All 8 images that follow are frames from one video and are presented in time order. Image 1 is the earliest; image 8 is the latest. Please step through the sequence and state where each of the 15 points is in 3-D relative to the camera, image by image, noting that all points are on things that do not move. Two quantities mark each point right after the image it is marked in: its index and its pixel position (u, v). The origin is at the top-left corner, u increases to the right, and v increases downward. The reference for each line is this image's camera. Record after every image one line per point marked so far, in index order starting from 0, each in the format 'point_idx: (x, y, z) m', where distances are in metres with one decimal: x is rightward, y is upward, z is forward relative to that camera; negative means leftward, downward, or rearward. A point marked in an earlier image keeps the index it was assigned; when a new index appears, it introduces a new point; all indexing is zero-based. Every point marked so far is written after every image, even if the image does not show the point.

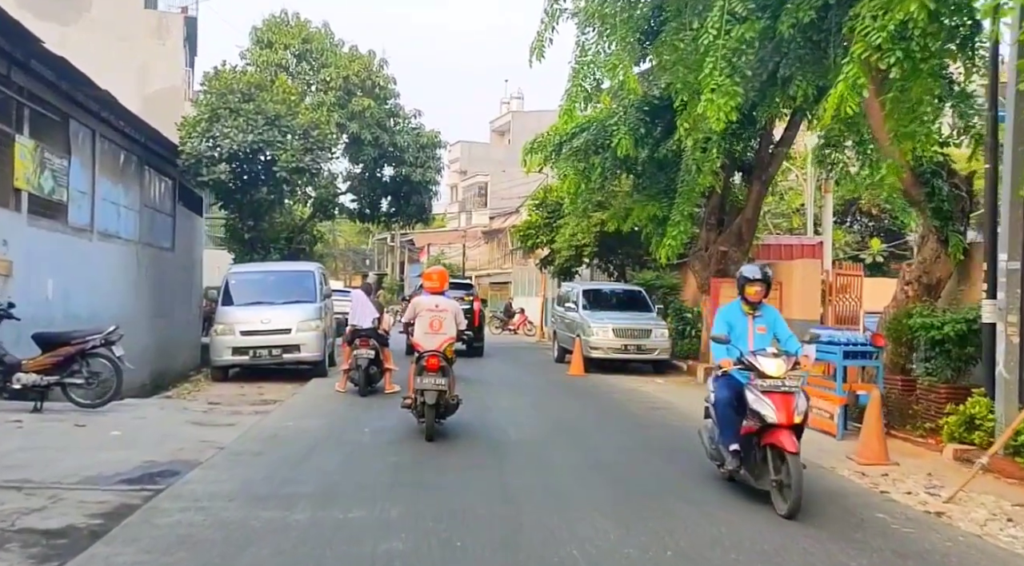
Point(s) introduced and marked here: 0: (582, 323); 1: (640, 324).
0: (+1.4, -0.9, +19.3) m
1: (+2.4, -0.8, +18.5) m
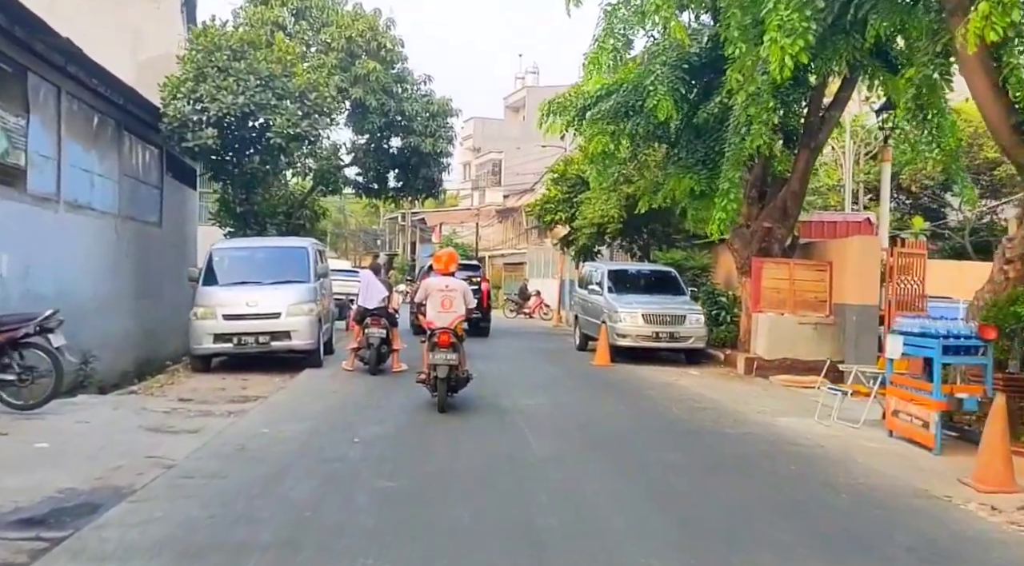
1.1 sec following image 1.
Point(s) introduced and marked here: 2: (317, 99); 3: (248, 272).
0: (+1.7, -0.5, +17.5) m
1: (+2.7, -0.5, +16.7) m
2: (-3.7, +3.5, +18.2) m
3: (-3.9, +0.2, +14.3) m
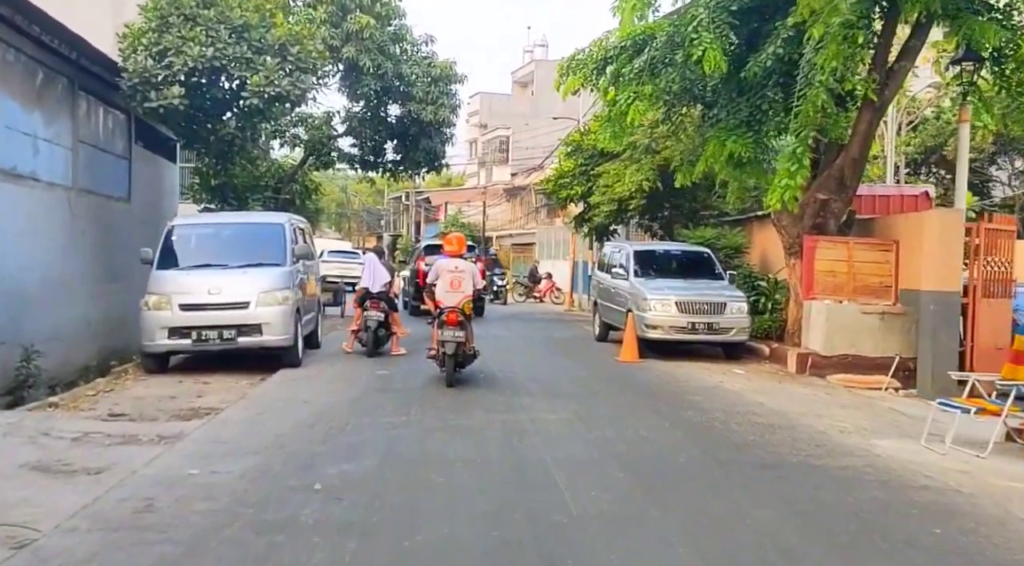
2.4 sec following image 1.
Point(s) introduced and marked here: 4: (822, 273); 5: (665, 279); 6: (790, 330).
0: (+1.9, -0.2, +15.2) m
1: (+2.9, -0.2, +14.4) m
2: (-3.5, +3.8, +15.9) m
3: (-3.7, +0.4, +12.1) m
4: (+4.4, +0.1, +13.9) m
5: (+2.5, +0.1, +15.6) m
6: (+4.2, -0.7, +14.8) m
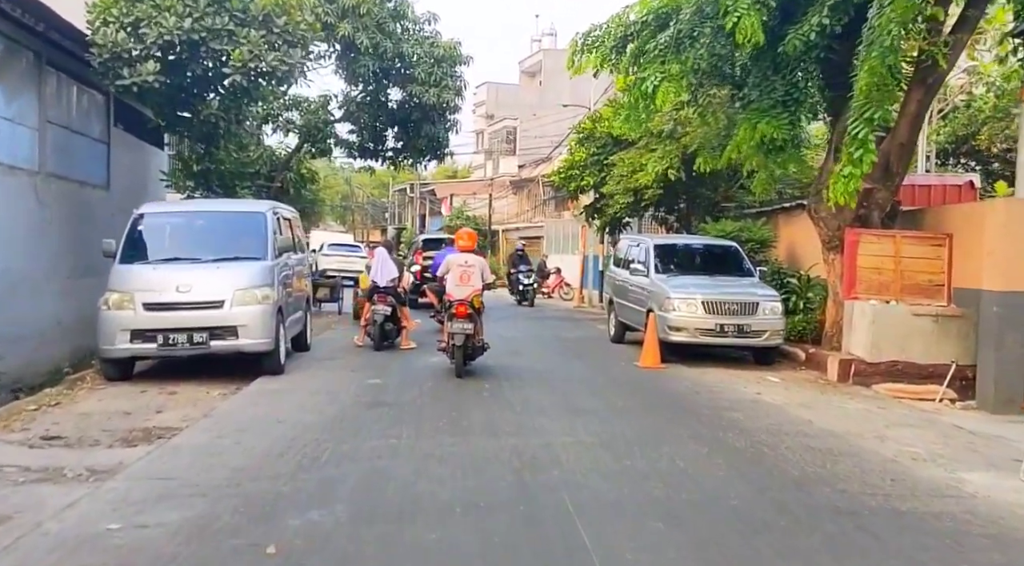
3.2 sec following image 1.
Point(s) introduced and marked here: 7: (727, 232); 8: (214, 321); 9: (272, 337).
0: (+2.0, -0.2, +13.8) m
1: (+3.1, -0.2, +13.0) m
2: (-3.3, +3.8, +14.5) m
3: (-3.6, +0.4, +10.7) m
4: (+4.6, +0.2, +12.5) m
5: (+2.6, +0.1, +14.2) m
6: (+4.3, -0.7, +13.4) m
7: (+4.1, +1.0, +18.6) m
8: (-3.0, -0.4, +9.9) m
9: (-2.5, -0.6, +10.3) m
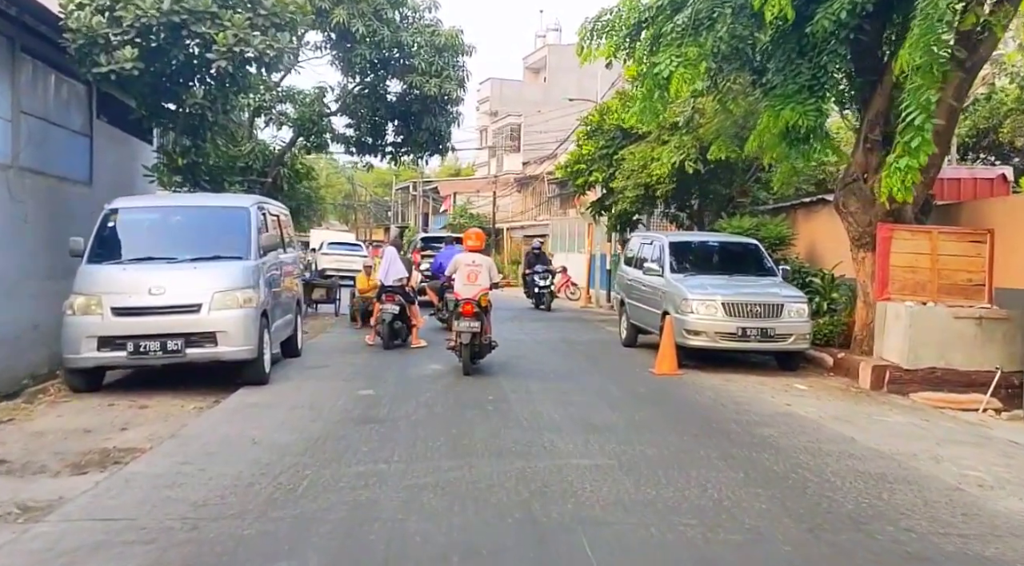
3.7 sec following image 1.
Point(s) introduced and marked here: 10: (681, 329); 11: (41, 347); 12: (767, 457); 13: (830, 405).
0: (+2.1, -0.2, +12.9) m
1: (+3.1, -0.2, +12.1) m
2: (-3.2, +3.8, +13.6) m
3: (-3.6, +0.4, +9.8) m
4: (+4.6, +0.2, +11.6) m
5: (+2.7, +0.1, +13.2) m
6: (+4.4, -0.7, +12.5) m
7: (+4.2, +1.0, +17.7) m
8: (-3.0, -0.4, +9.0) m
9: (-2.5, -0.6, +9.4) m
10: (+2.1, -0.6, +12.2) m
11: (-6.8, -0.9, +14.0) m
12: (+1.8, -1.3, +7.0) m
13: (+3.2, -1.2, +9.9) m
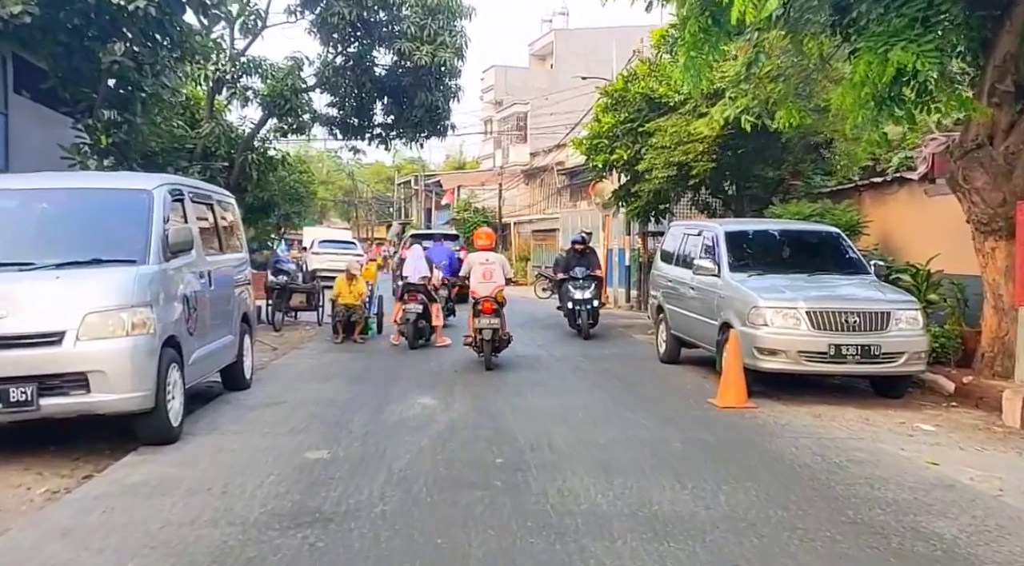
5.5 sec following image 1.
0: (+2.2, -0.2, +9.8) m
1: (+3.3, -0.2, +9.0) m
2: (-3.2, +3.7, +10.6) m
3: (-3.5, +0.3, +6.8) m
4: (+4.7, +0.2, +8.5) m
5: (+2.8, +0.1, +10.2) m
6: (+4.5, -0.7, +9.4) m
7: (+4.4, +1.0, +14.6) m
8: (-2.9, -0.5, +6.0) m
9: (-2.4, -0.7, +6.4) m
10: (+2.3, -0.6, +9.2) m
11: (-6.6, -1.1, +11.0) m
12: (+1.9, -1.3, +3.9) m
13: (+3.4, -1.3, +6.9) m
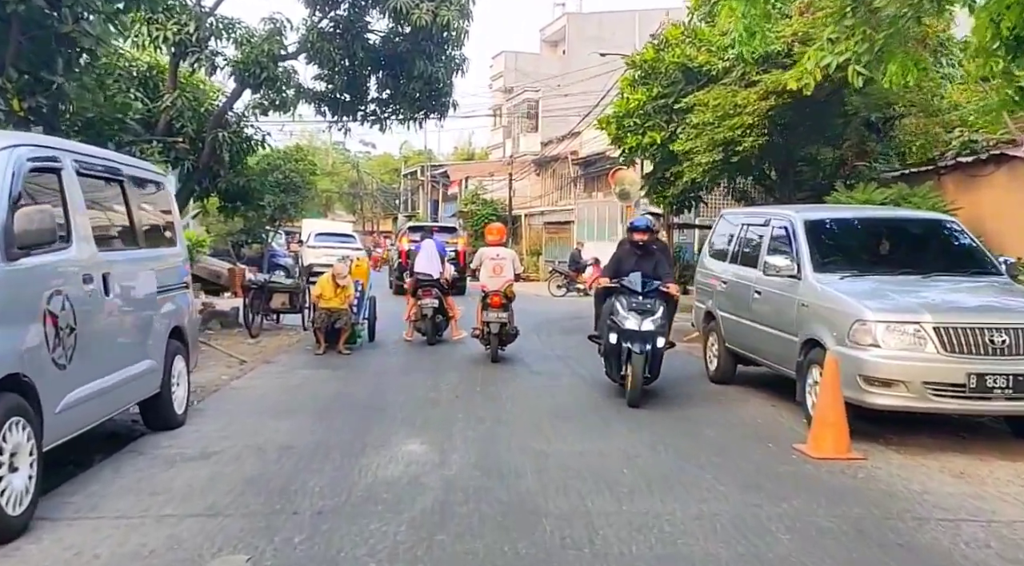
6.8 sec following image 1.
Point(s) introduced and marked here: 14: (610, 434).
0: (+2.4, -0.2, +7.4) m
1: (+3.4, -0.2, +6.6) m
2: (-3.0, +3.7, +8.2) m
3: (-3.4, +0.2, +4.5) m
4: (+4.9, +0.1, +6.1) m
5: (+2.9, +0.1, +7.8) m
6: (+4.7, -0.7, +7.0) m
7: (+4.5, +1.0, +12.2) m
8: (-2.8, -0.6, +3.7) m
9: (-2.3, -0.7, +4.1) m
10: (+2.4, -0.6, +6.8) m
11: (-6.5, -1.1, +8.7) m
12: (+2.0, -1.4, +1.5) m
13: (+3.5, -1.3, +4.5) m
14: (+0.8, -1.2, +7.4) m
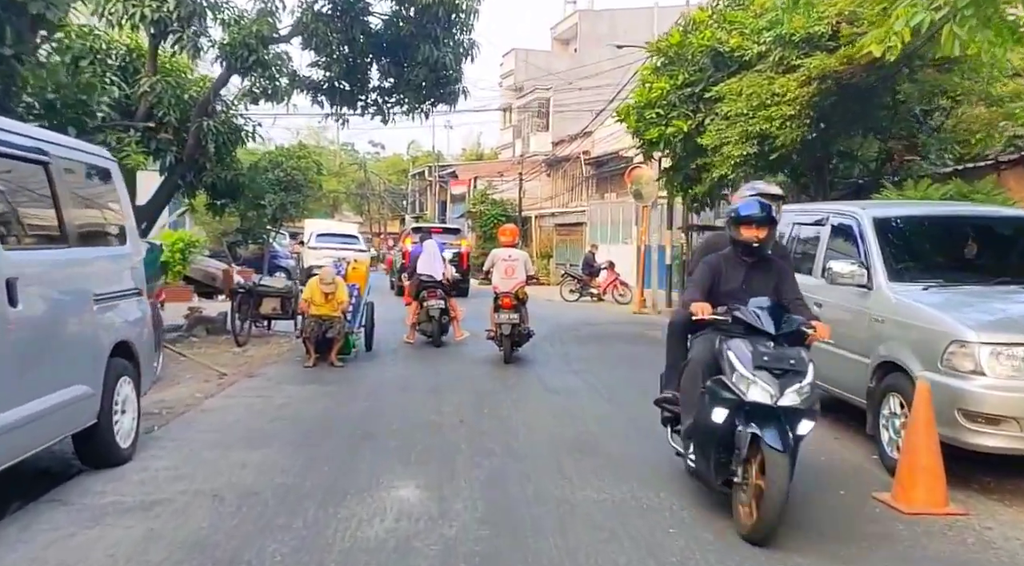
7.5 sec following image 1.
0: (+2.4, -0.3, +6.1) m
1: (+3.5, -0.3, +5.3) m
2: (-2.9, +3.7, +6.9) m
3: (-3.3, +0.2, +3.2) m
4: (+5.0, +0.1, +4.8) m
5: (+3.0, 0.0, +6.5) m
6: (+4.8, -0.8, +5.7) m
7: (+4.7, +0.9, +10.9) m
8: (-2.7, -0.6, +2.4) m
9: (-2.2, -0.8, +2.8) m
10: (+2.5, -0.7, +5.5) m
11: (-6.4, -1.1, +7.5) m
12: (+2.1, -1.4, +0.3) m
13: (+3.5, -1.4, +3.2) m
14: (+0.8, -1.2, +6.2) m
